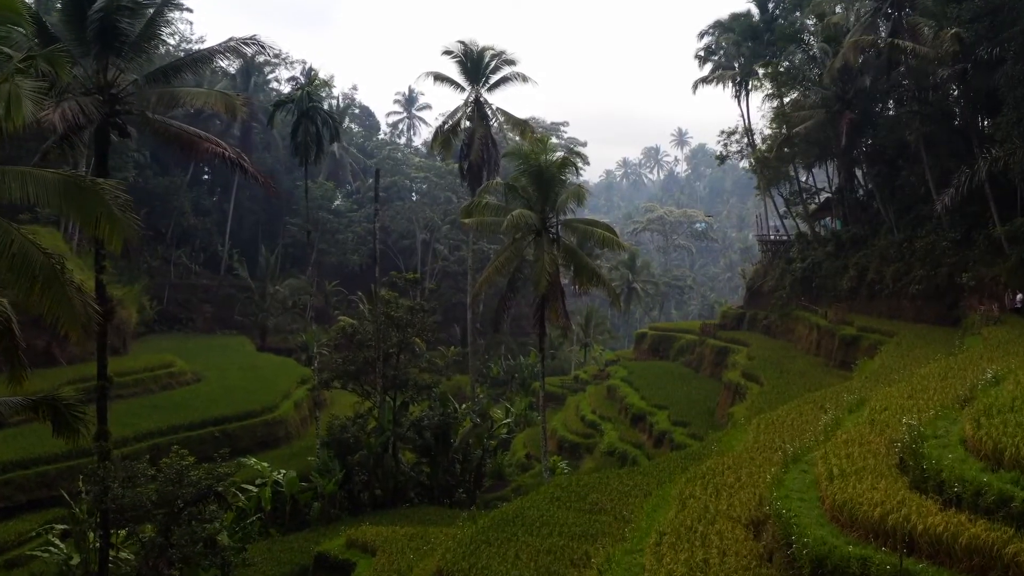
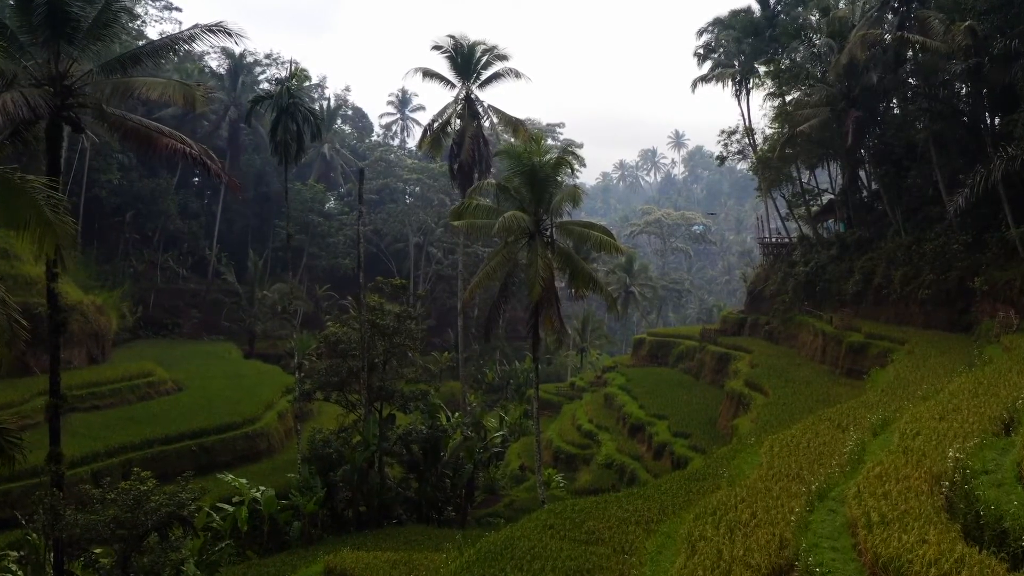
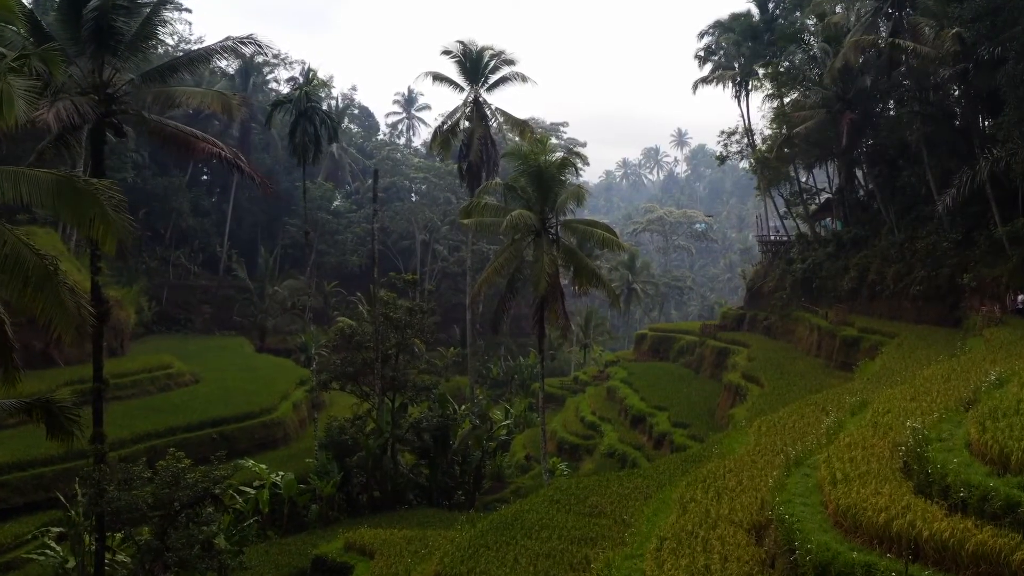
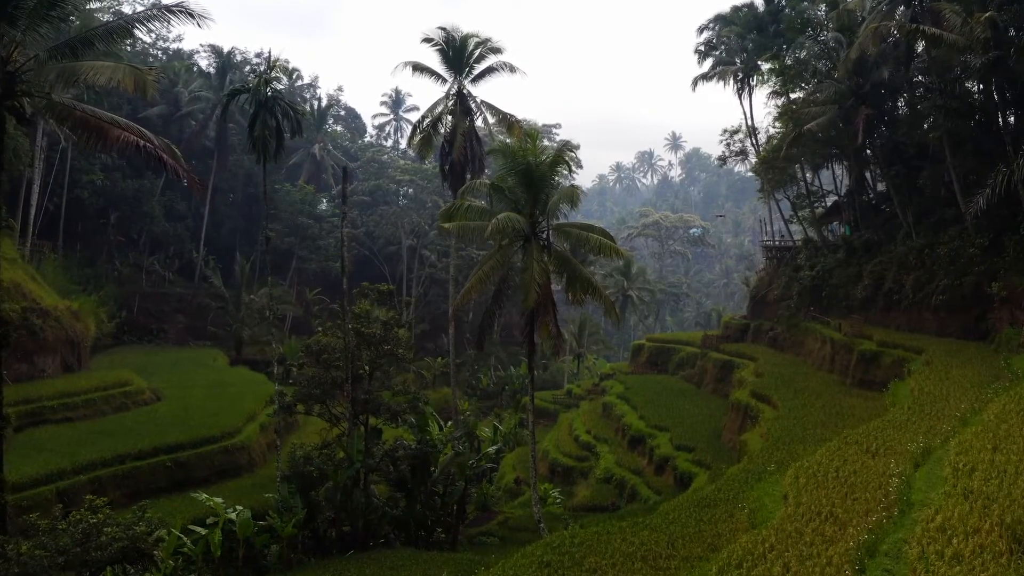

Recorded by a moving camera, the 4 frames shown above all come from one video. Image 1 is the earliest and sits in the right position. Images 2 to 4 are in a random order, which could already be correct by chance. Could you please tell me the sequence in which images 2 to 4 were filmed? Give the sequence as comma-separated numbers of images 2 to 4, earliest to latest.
3, 2, 4
